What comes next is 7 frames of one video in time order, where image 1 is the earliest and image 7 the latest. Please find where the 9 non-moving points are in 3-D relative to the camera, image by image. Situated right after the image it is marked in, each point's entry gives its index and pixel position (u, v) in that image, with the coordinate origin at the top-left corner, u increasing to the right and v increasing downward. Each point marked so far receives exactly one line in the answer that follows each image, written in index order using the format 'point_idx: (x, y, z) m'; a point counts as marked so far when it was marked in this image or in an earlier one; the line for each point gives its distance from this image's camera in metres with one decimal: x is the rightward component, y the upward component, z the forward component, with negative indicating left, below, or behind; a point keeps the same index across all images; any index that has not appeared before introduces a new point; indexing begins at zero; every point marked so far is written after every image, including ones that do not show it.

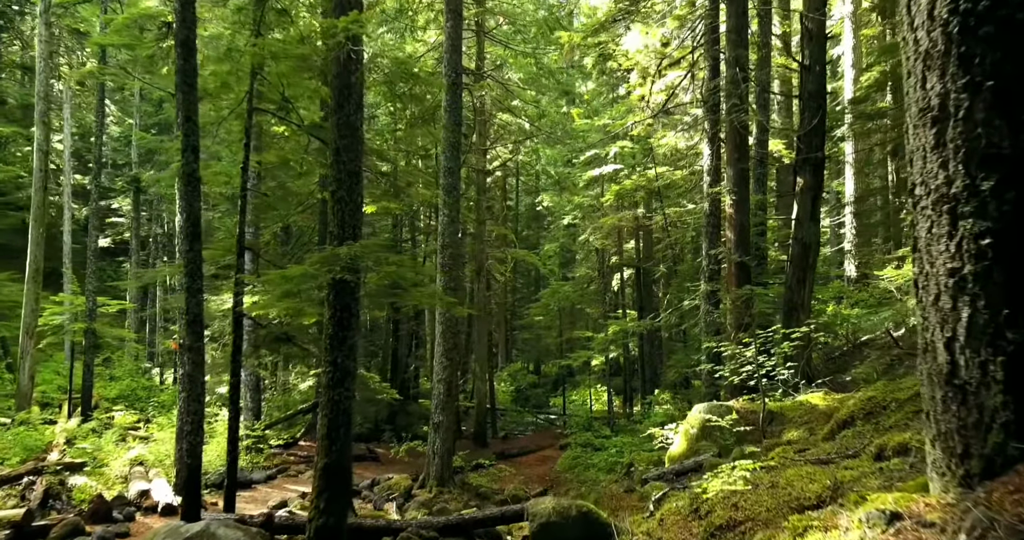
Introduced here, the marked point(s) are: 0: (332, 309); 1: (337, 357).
0: (-1.6, -0.3, +6.3) m
1: (-1.5, -0.8, +6.3) m
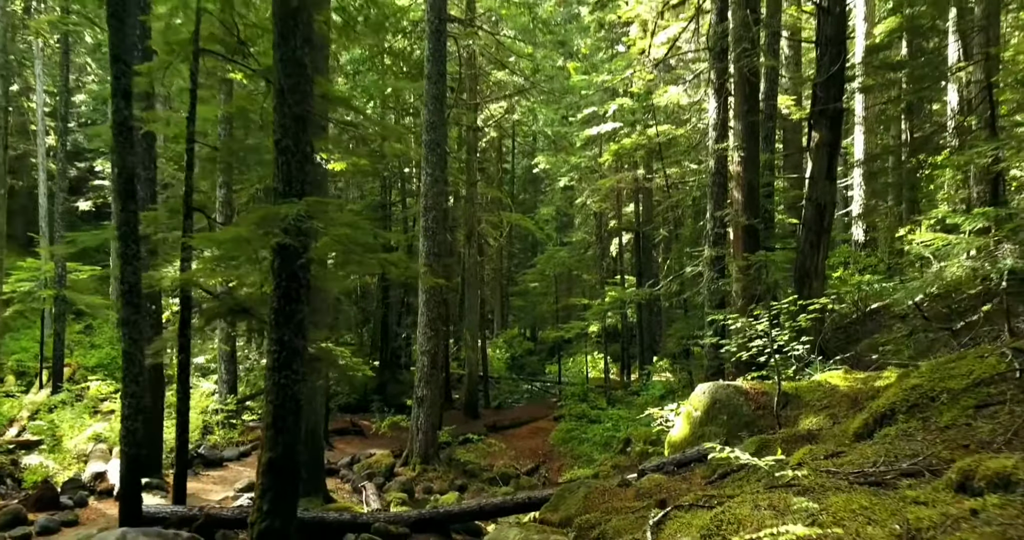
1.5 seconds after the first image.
0: (-1.7, -0.1, +5.3) m
1: (-1.7, -0.5, +5.4) m
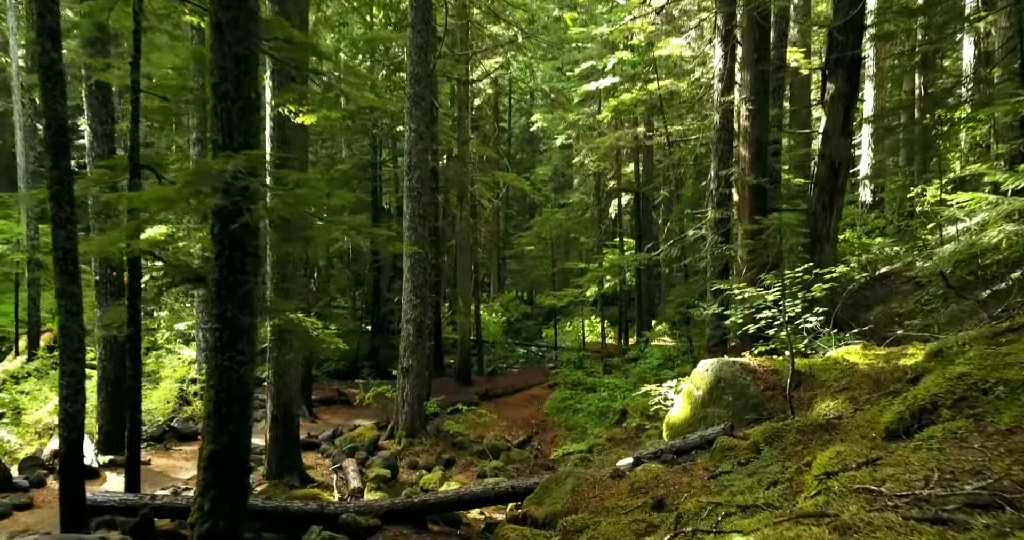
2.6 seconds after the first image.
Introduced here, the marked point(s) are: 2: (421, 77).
0: (-1.9, +0.2, +4.6) m
1: (-1.8, -0.3, +4.7) m
2: (-1.4, +3.0, +11.3) m
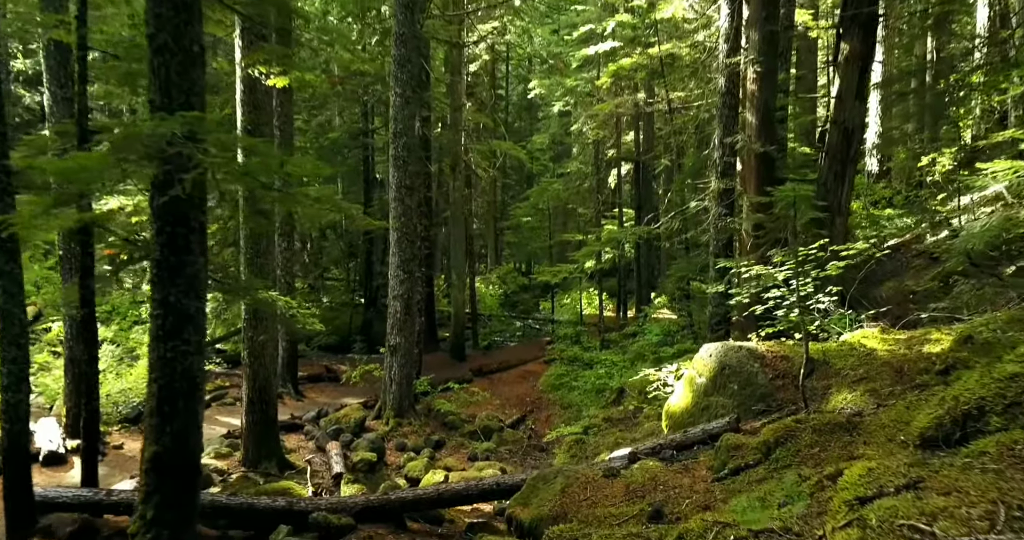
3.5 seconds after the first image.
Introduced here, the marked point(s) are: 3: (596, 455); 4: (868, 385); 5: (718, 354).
0: (-2.0, +0.3, +4.1) m
1: (-2.0, -0.1, +4.1) m
2: (-1.5, +3.4, +10.6) m
3: (+1.1, -2.3, +9.1) m
4: (+2.4, -0.8, +4.8) m
5: (+1.6, -0.7, +5.8) m
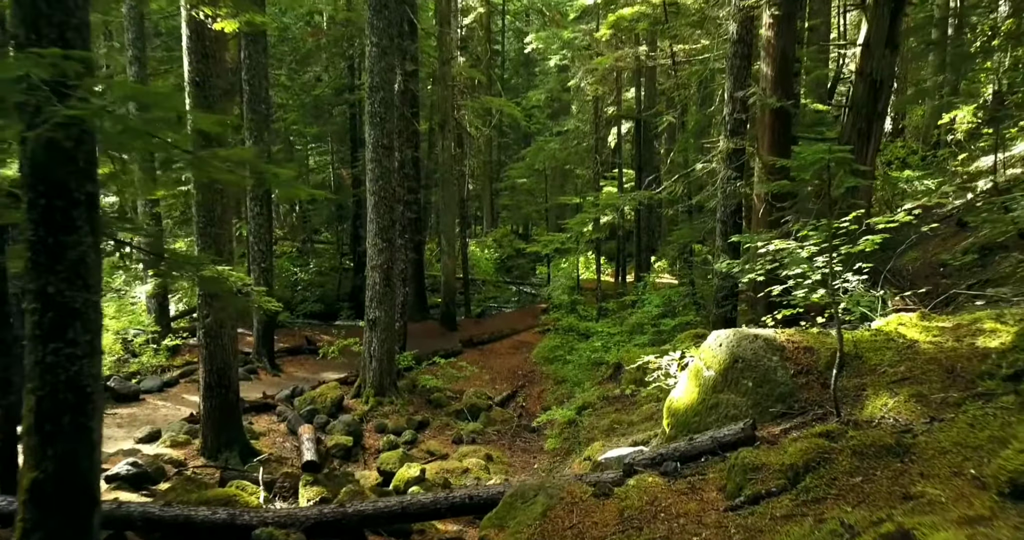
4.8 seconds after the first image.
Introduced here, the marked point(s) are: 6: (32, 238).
0: (-2.1, +0.3, +3.2) m
1: (-2.1, -0.1, +3.3) m
2: (-1.7, +3.8, +9.5) m
3: (+0.9, -2.0, +8.4) m
4: (+2.2, -0.7, +4.0) m
5: (+1.5, -0.5, +4.9) m
6: (-2.2, +0.1, +3.3) m
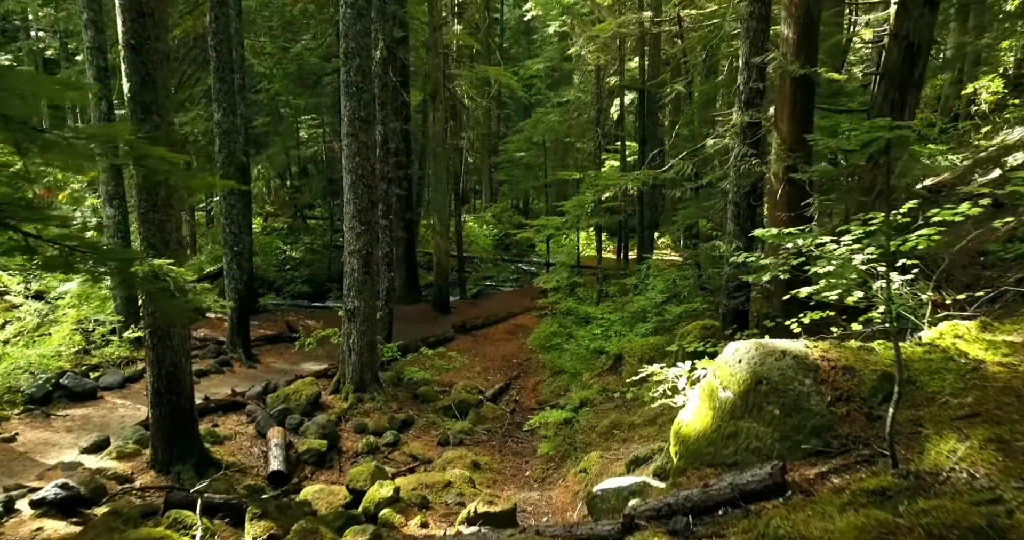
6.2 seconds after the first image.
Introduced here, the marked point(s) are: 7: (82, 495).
0: (-2.3, +0.3, +2.3) m
1: (-2.2, -0.1, +2.4) m
2: (-1.8, +4.0, +8.5) m
3: (+0.8, -1.8, +7.6) m
4: (+2.1, -0.7, +3.1) m
5: (+1.4, -0.5, +4.1) m
6: (-2.3, +0.1, +2.4) m
7: (-3.5, -1.8, +5.8) m
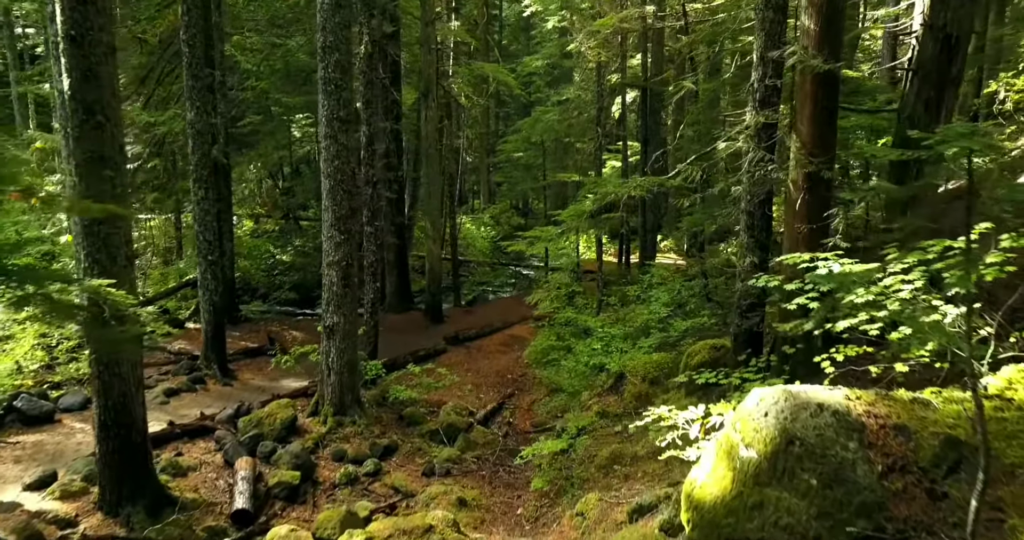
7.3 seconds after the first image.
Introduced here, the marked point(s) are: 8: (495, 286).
0: (-2.4, +0.1, +1.6) m
1: (-2.3, -0.3, +1.7) m
2: (-1.9, +3.8, +7.8) m
3: (+0.7, -2.0, +6.9) m
4: (+2.0, -0.9, +2.4) m
5: (+1.3, -0.7, +3.4) m
6: (-2.4, -0.1, +1.7) m
7: (-3.5, -2.0, +5.1) m
8: (-0.5, -0.4, +19.2) m
